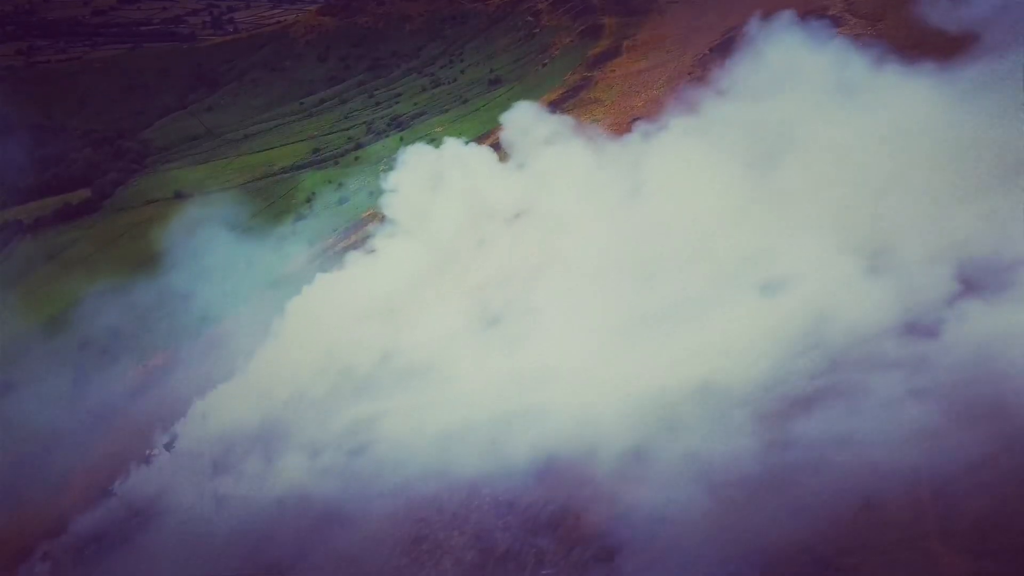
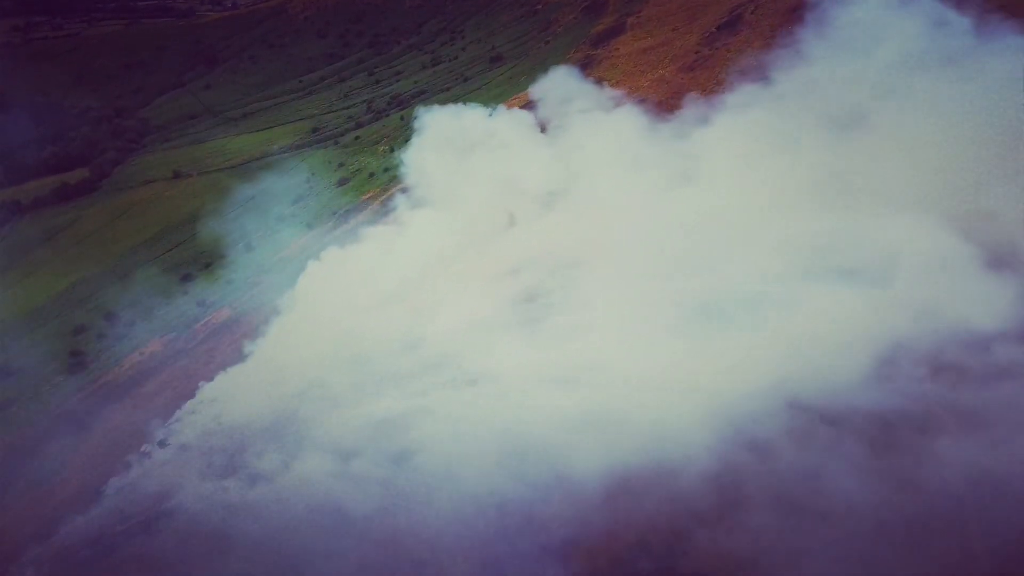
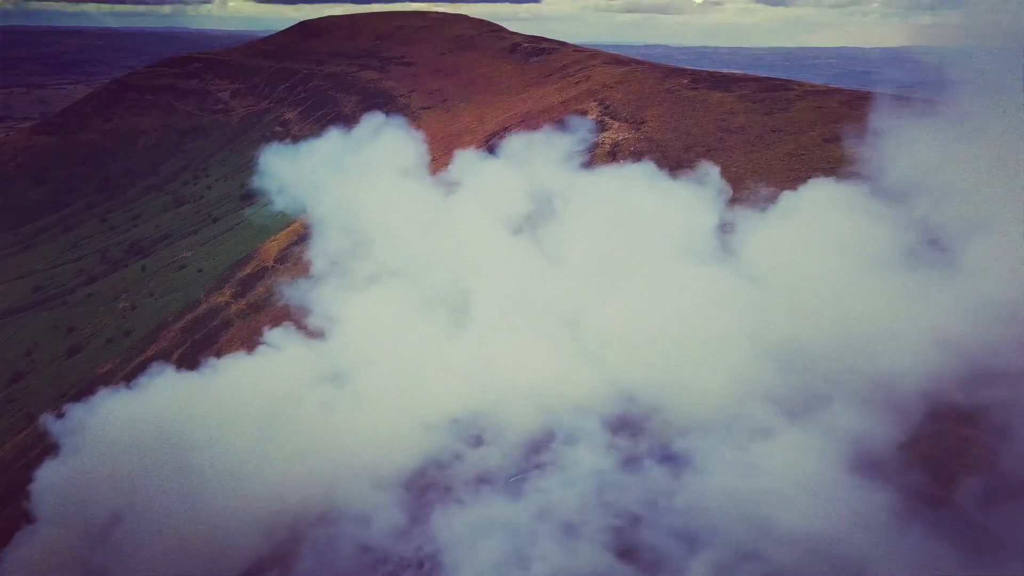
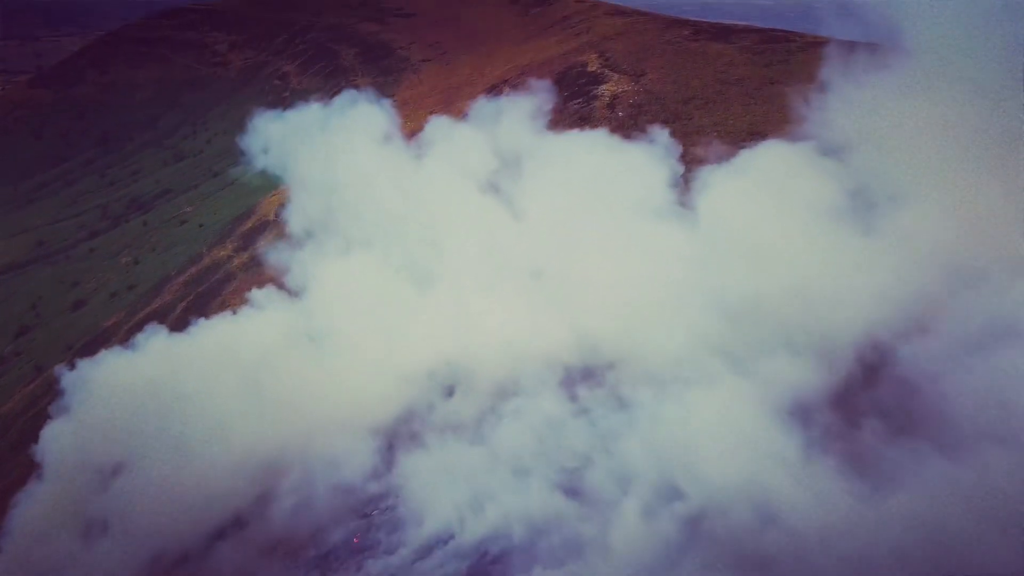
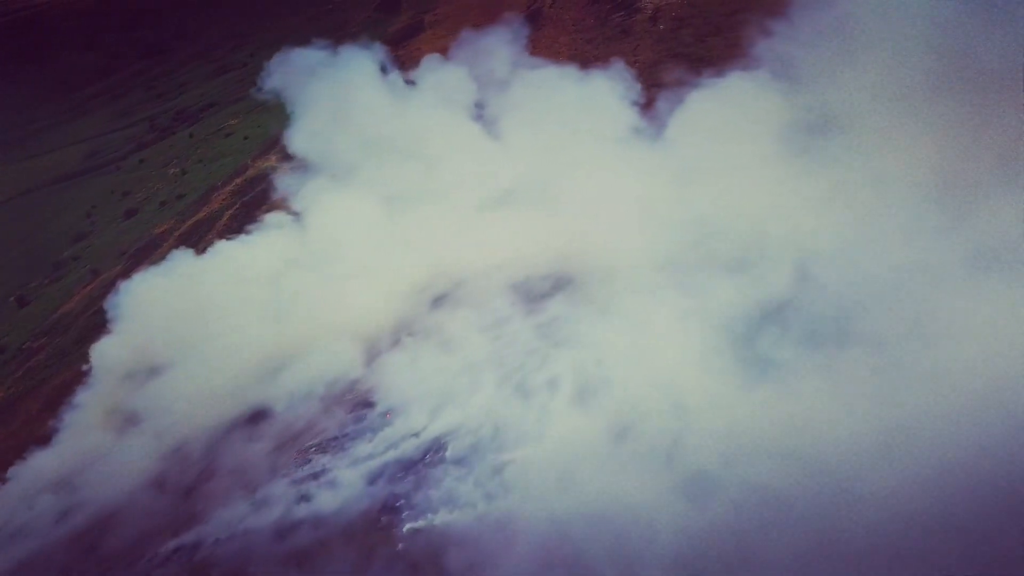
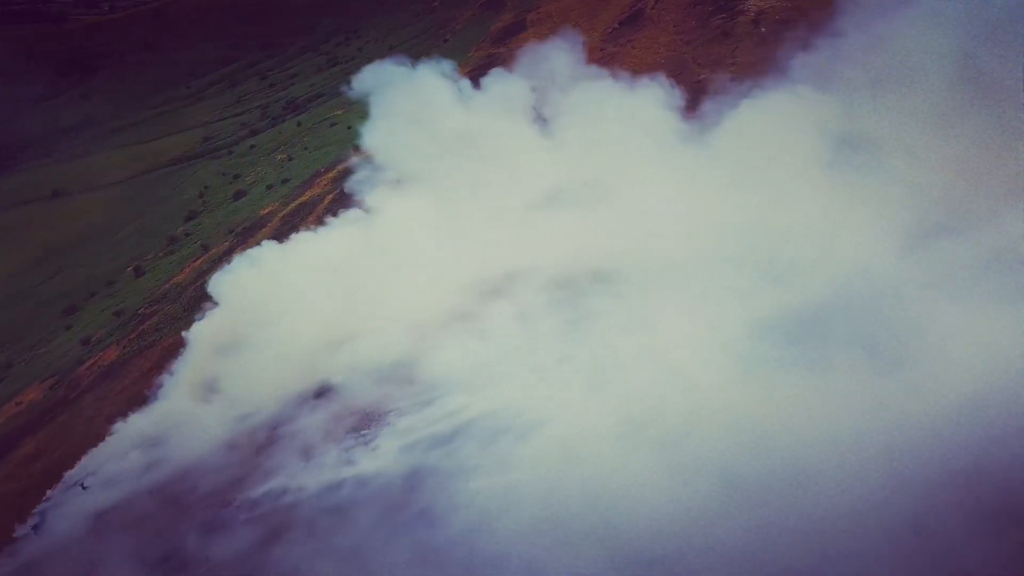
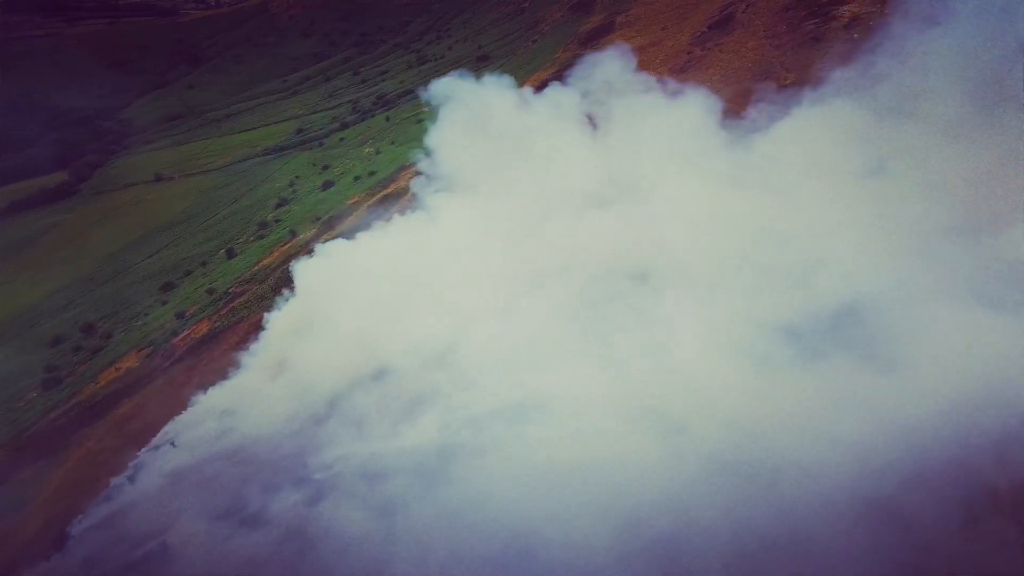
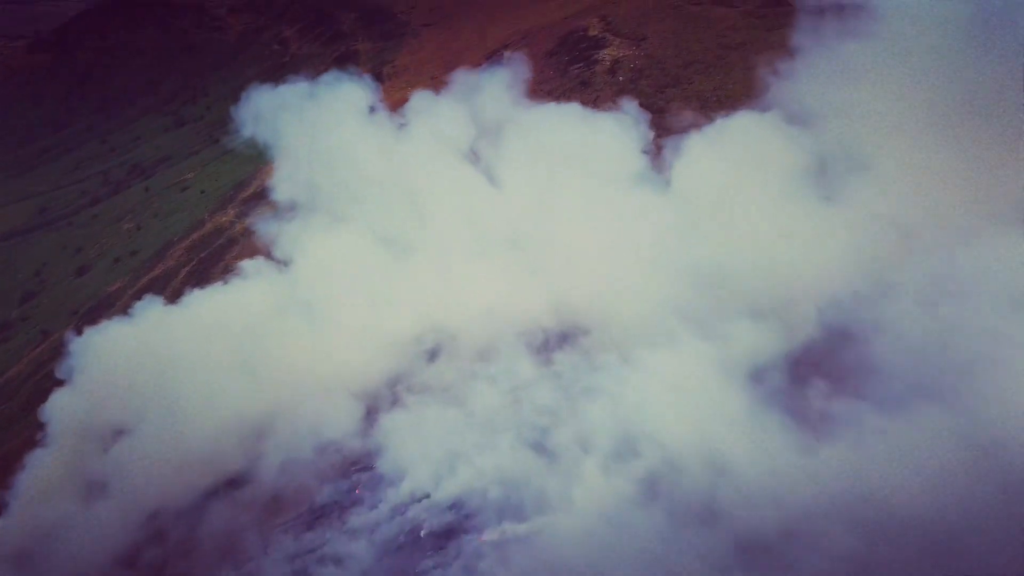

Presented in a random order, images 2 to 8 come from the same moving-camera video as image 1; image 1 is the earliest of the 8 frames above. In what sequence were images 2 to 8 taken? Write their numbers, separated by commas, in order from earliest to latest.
2, 7, 6, 5, 8, 4, 3
